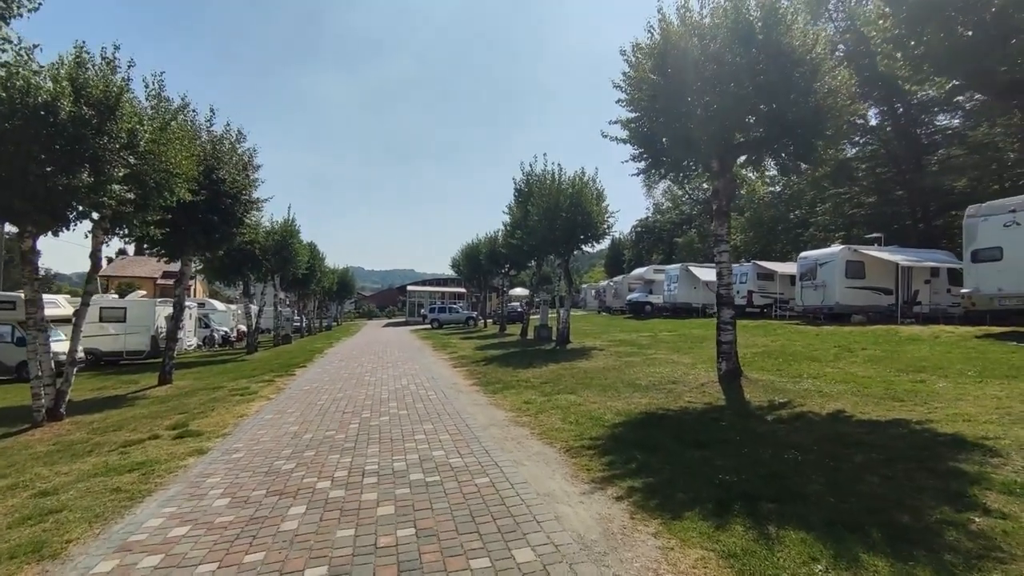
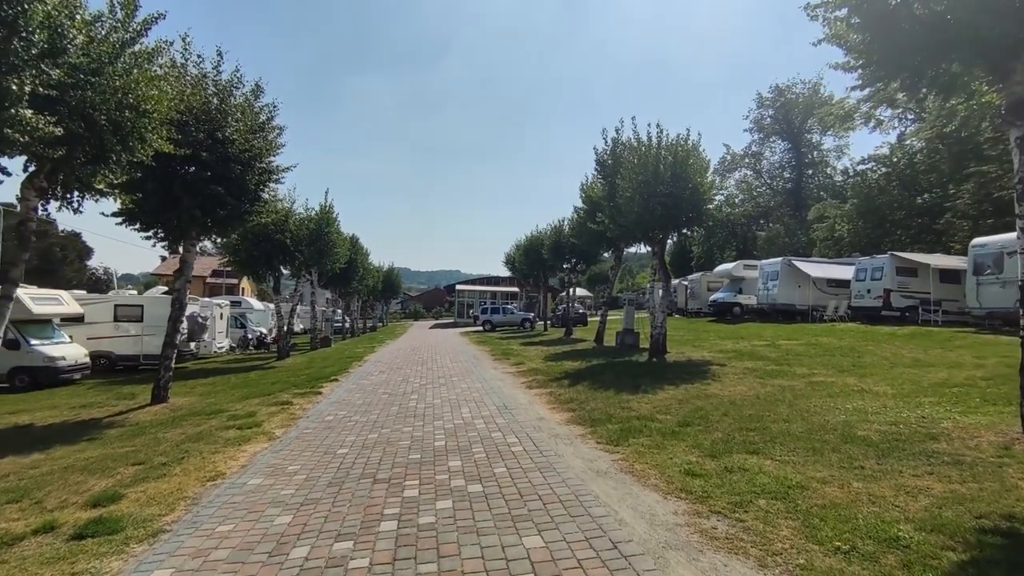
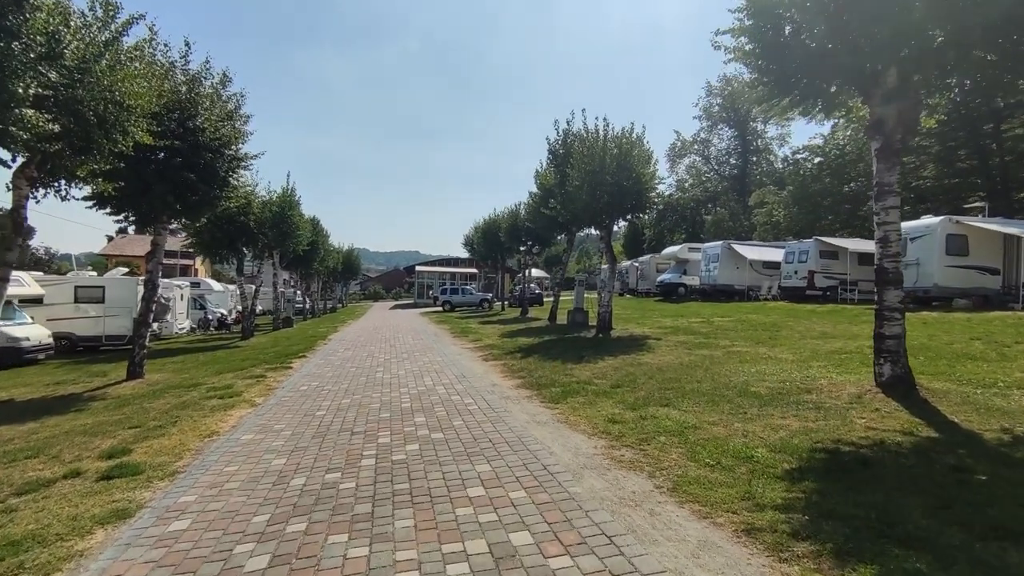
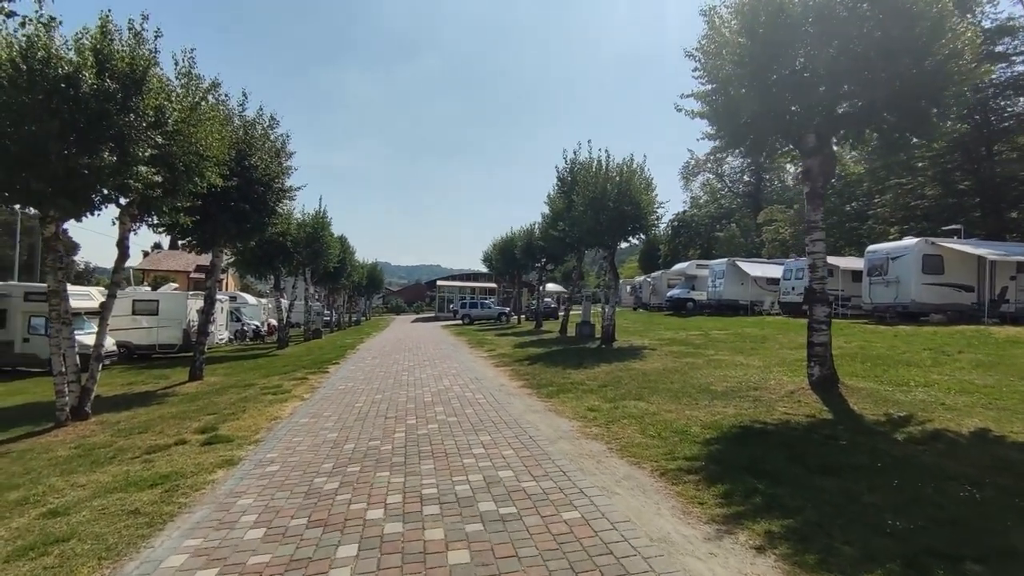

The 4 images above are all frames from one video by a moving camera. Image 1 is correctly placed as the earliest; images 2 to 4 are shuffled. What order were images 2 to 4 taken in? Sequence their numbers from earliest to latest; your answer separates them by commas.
4, 3, 2
